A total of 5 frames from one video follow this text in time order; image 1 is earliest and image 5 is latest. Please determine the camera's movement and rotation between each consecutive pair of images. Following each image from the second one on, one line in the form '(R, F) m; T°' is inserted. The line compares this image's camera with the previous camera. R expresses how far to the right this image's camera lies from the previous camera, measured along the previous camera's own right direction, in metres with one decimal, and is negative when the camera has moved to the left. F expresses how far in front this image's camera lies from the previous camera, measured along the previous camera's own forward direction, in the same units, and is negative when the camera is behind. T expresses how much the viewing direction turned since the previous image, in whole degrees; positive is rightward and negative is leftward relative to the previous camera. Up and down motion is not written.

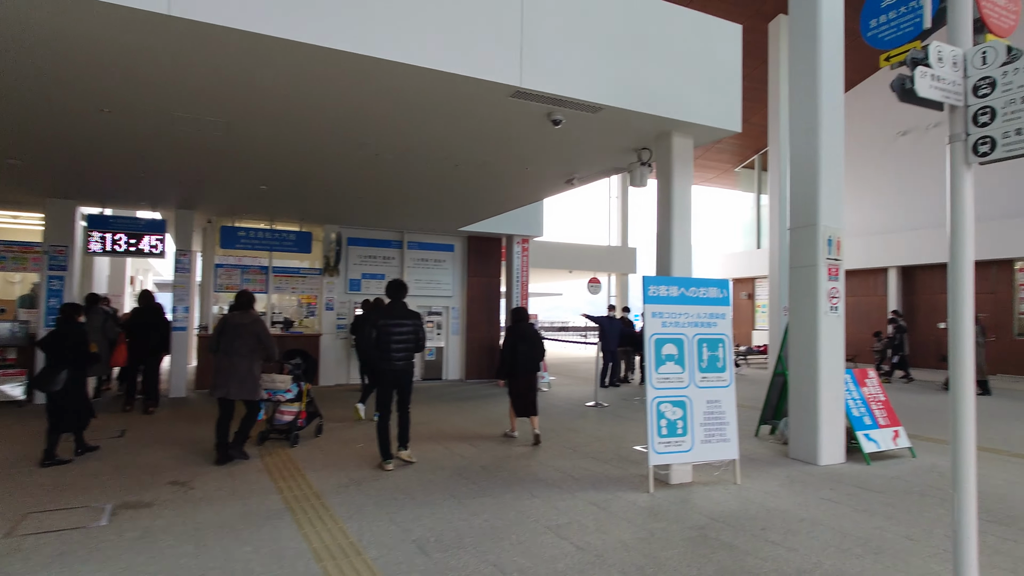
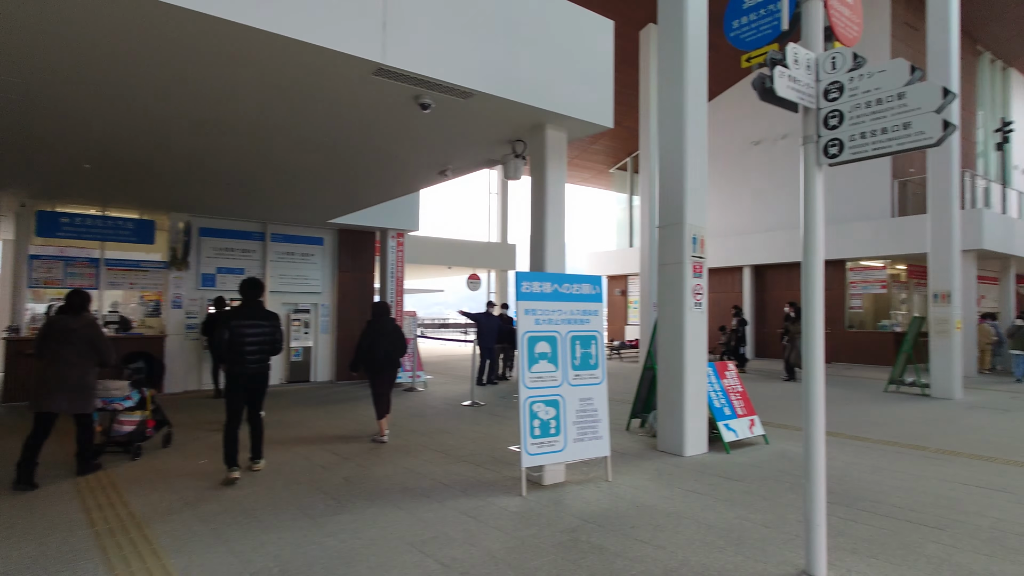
(+0.2, +0.3) m; +11°
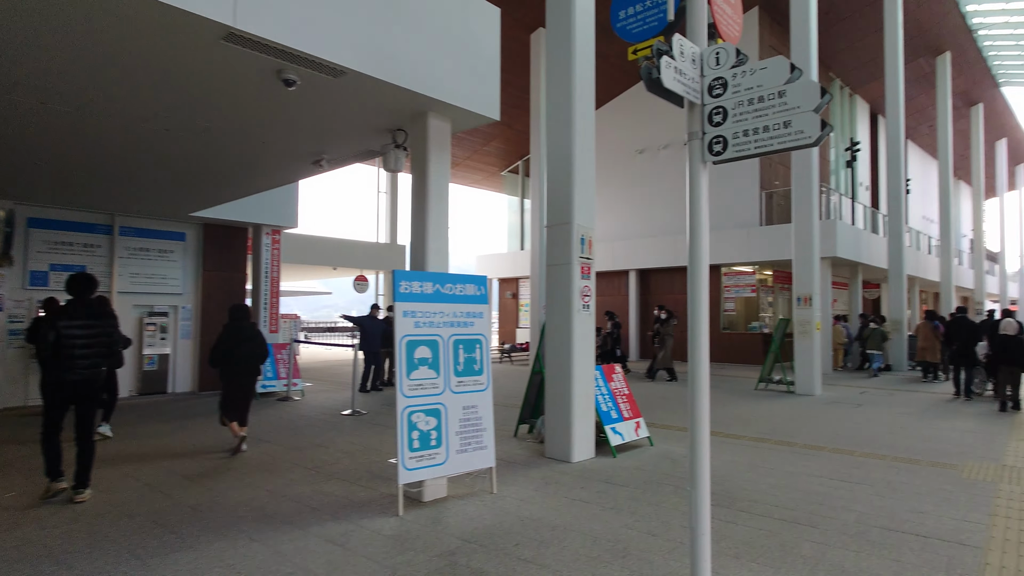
(+0.1, +0.4) m; +10°
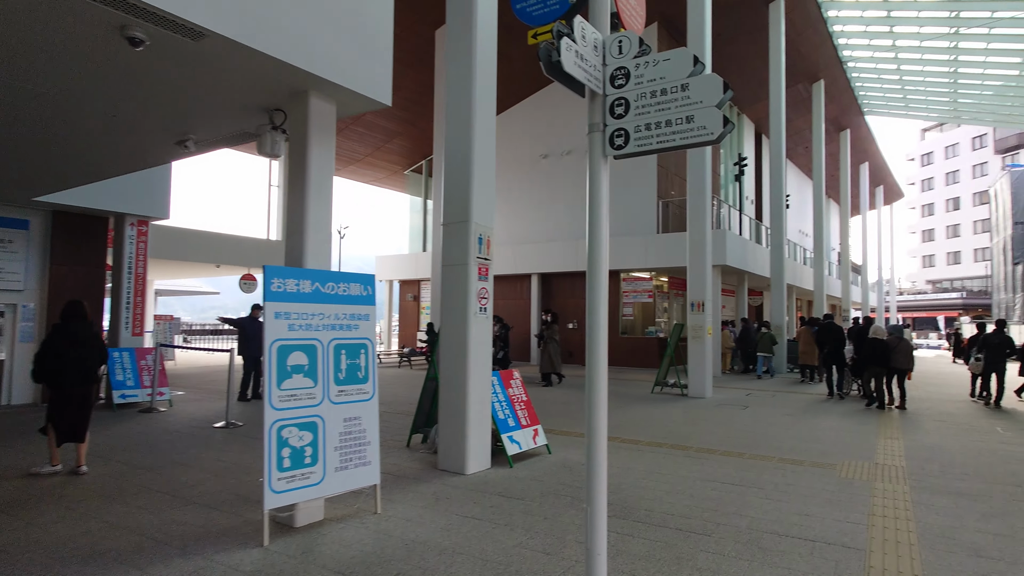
(+0.1, +0.4) m; +9°
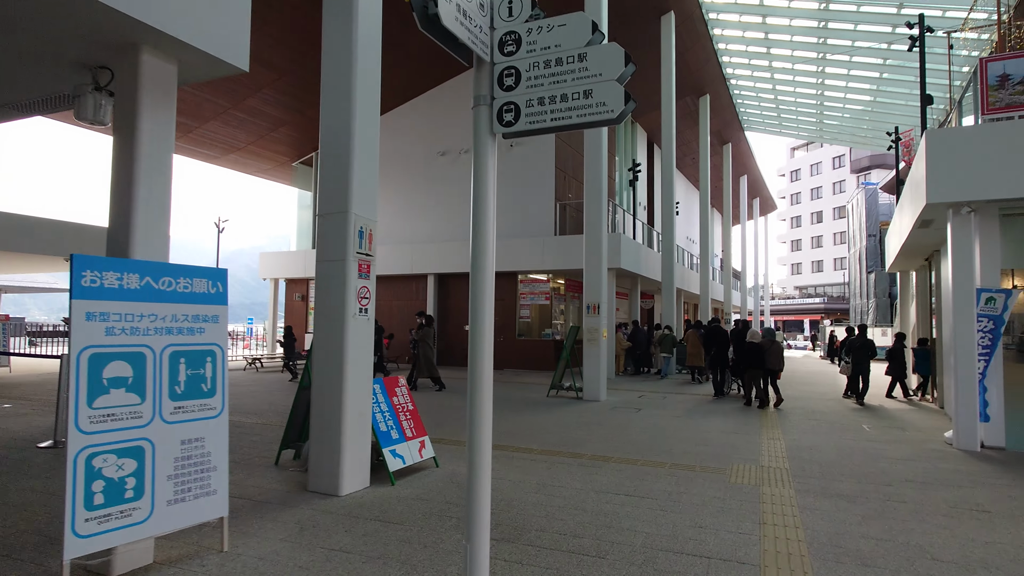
(+0.2, +0.5) m; +10°
